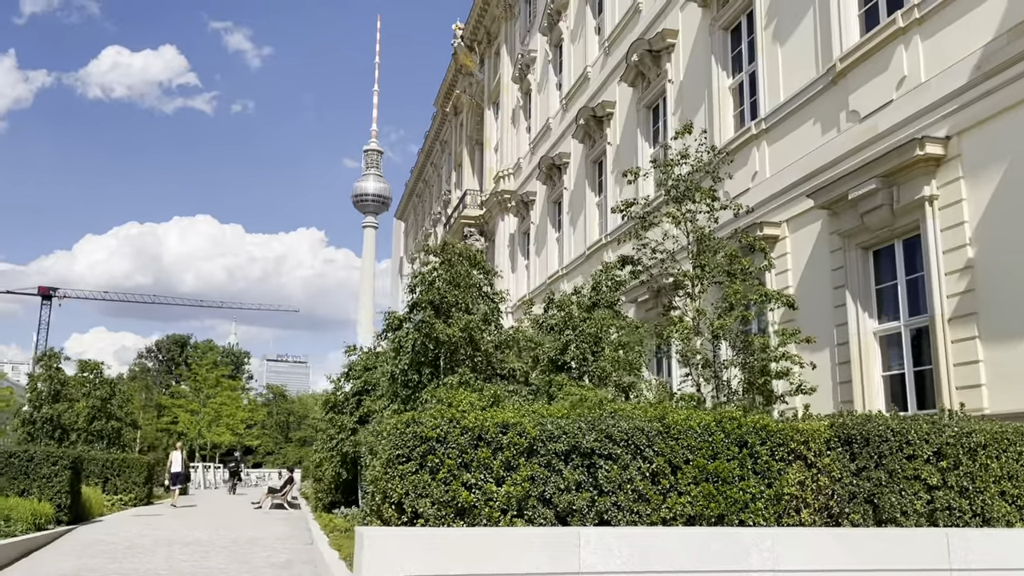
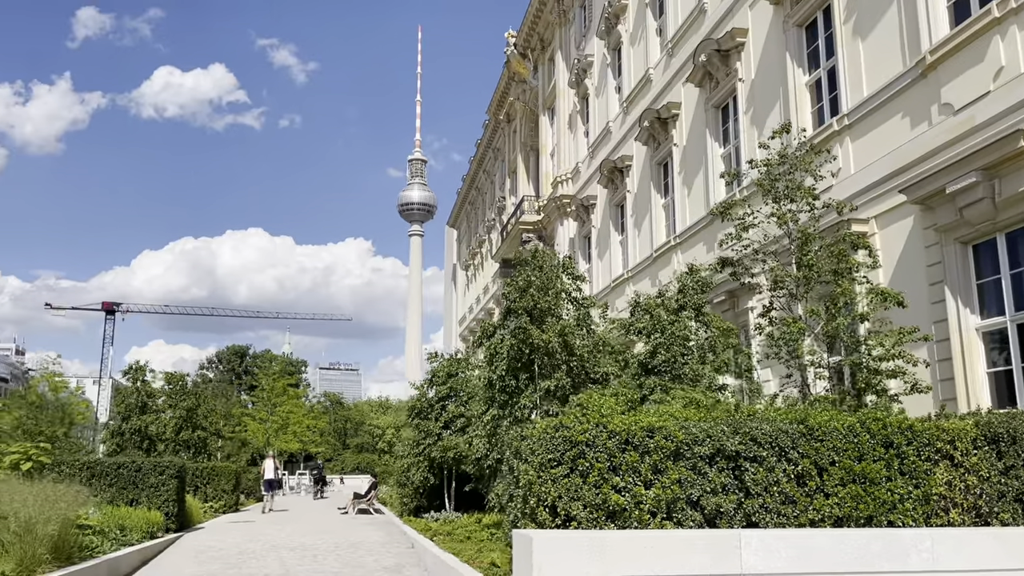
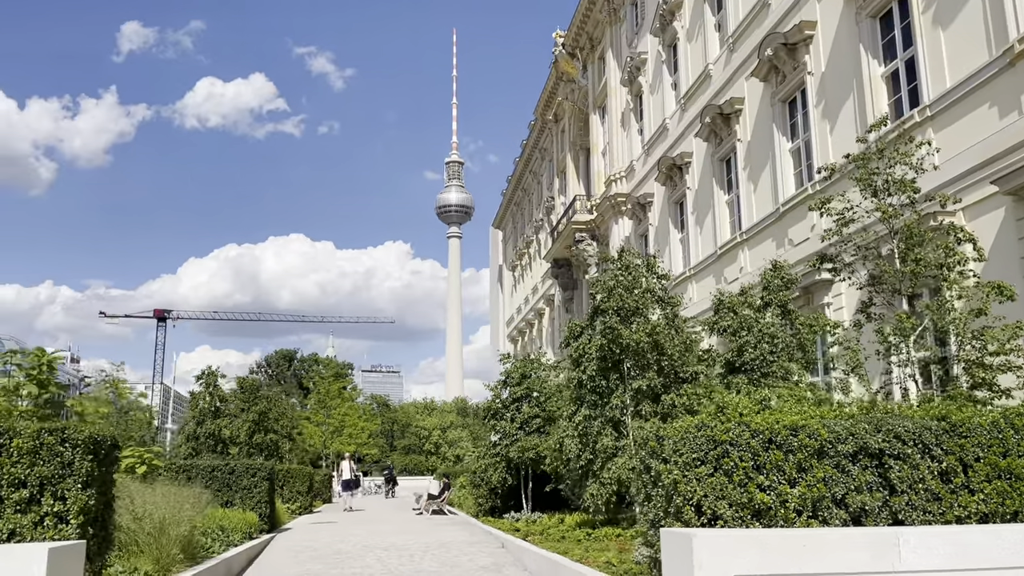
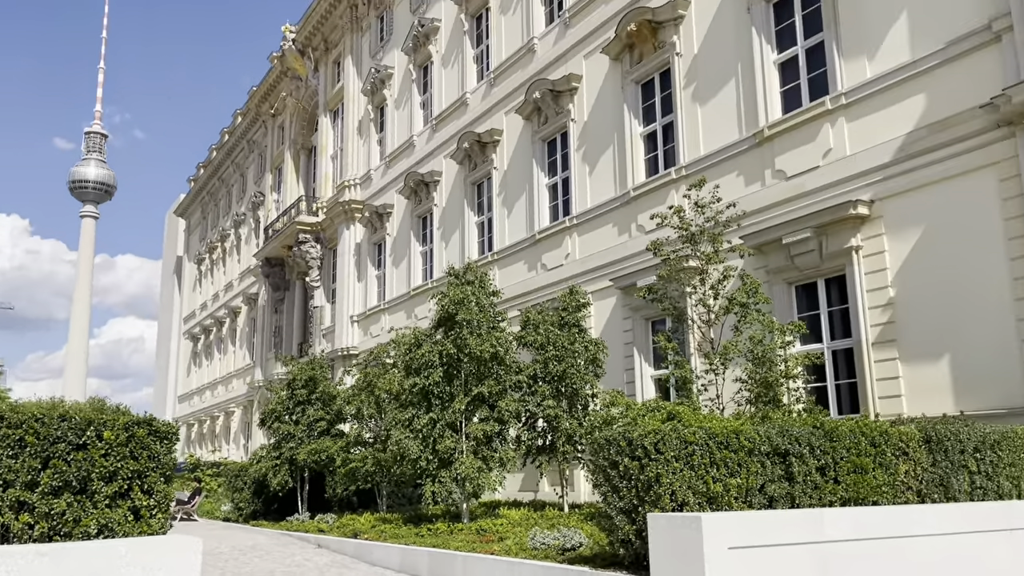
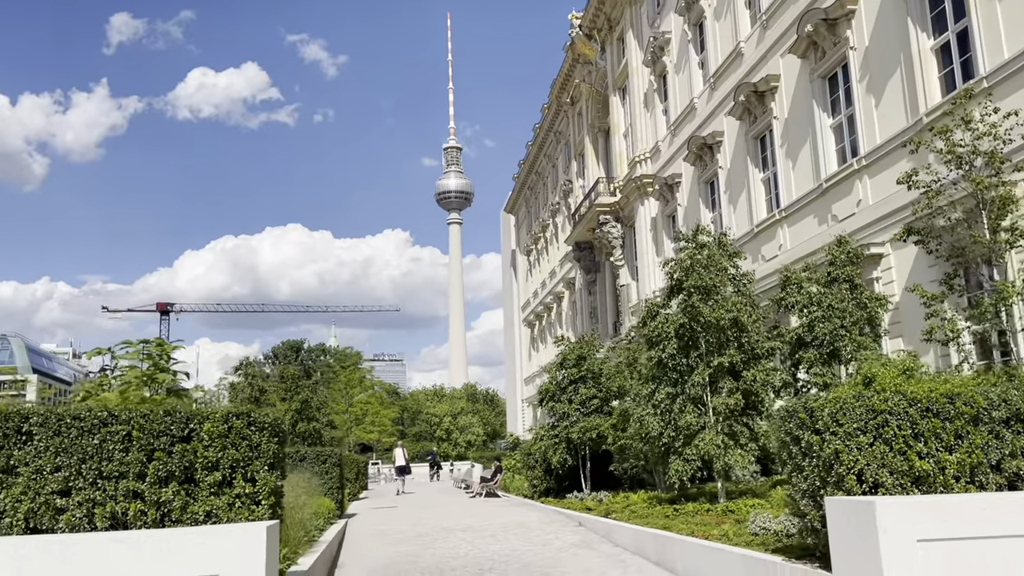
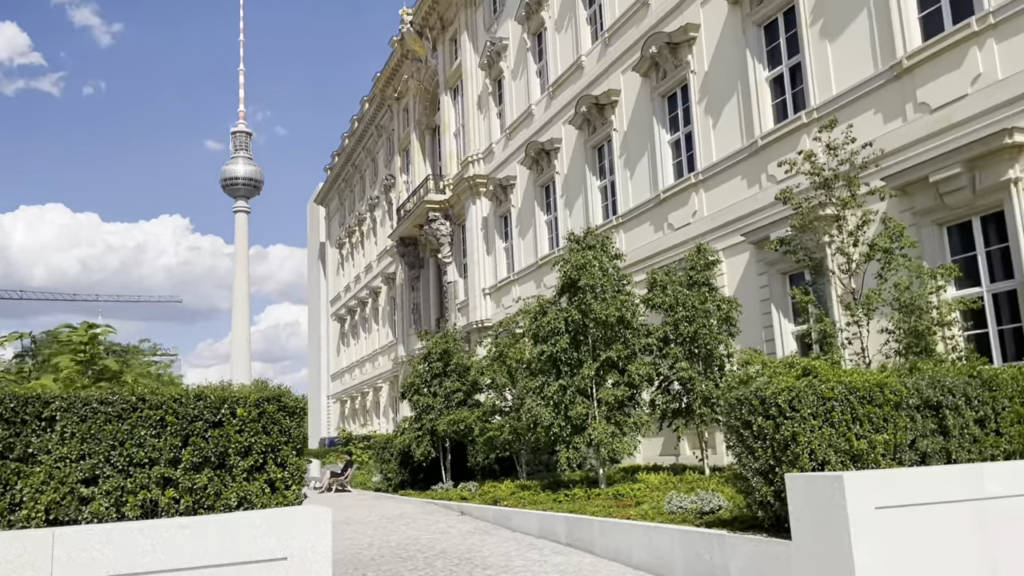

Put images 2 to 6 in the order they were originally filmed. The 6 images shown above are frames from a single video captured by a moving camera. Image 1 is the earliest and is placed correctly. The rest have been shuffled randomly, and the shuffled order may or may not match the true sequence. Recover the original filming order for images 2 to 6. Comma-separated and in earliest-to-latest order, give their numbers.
2, 3, 5, 6, 4
